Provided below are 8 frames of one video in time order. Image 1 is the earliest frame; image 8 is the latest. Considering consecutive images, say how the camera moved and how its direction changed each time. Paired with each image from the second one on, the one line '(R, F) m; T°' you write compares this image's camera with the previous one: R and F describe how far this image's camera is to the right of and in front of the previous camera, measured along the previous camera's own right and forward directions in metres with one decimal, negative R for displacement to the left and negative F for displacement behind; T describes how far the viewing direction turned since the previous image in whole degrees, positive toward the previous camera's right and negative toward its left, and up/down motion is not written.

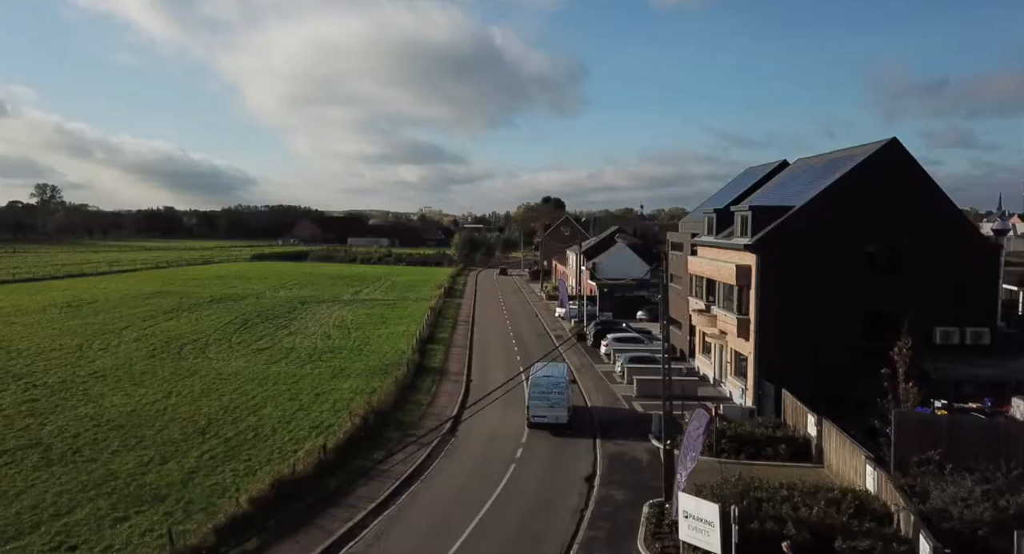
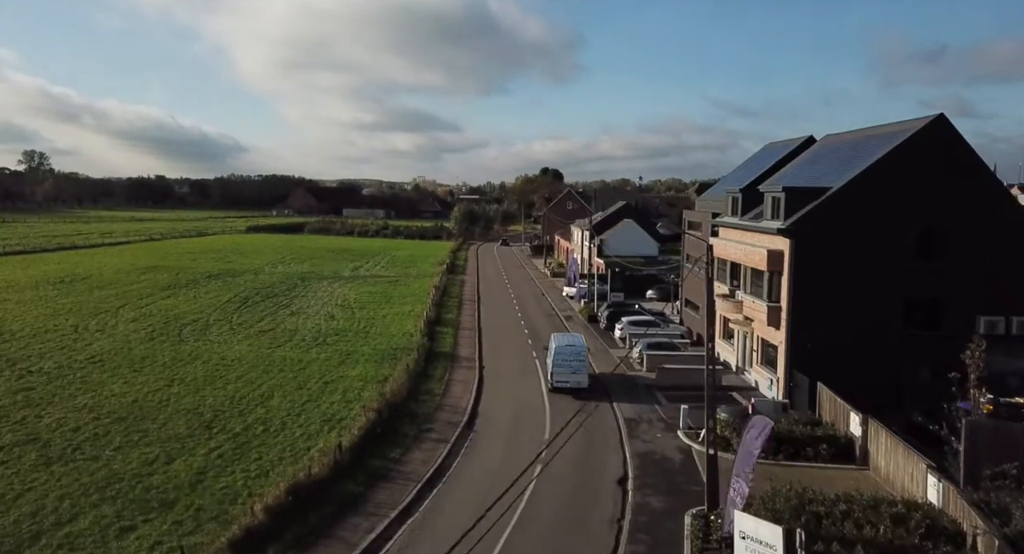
(-0.8, +1.4) m; 0°
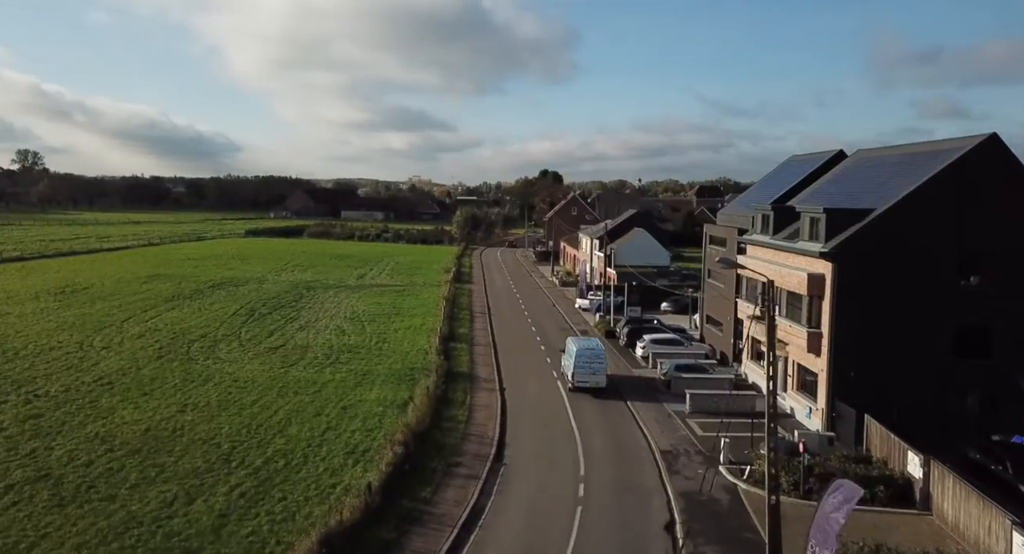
(-1.1, +1.0) m; 0°
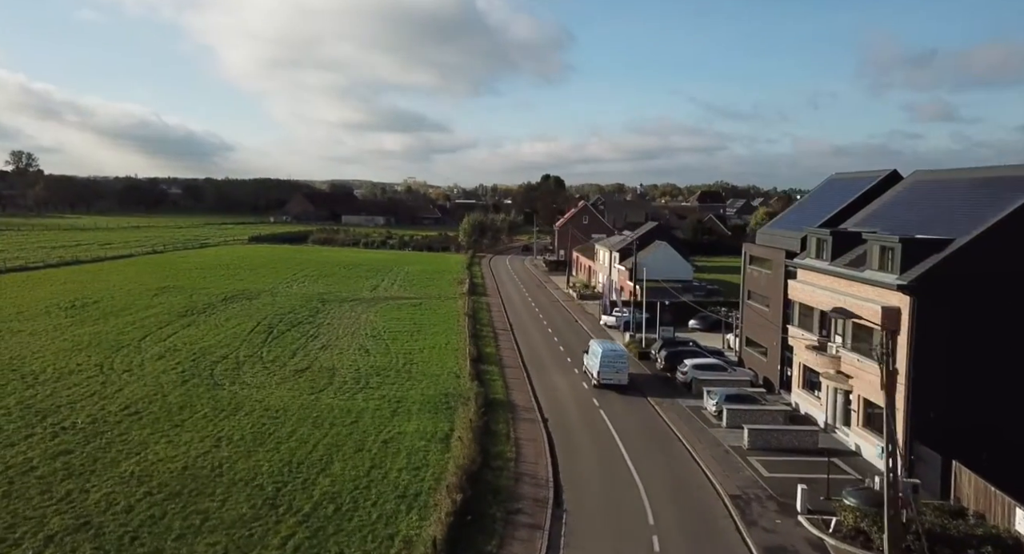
(-1.9, +1.2) m; 0°
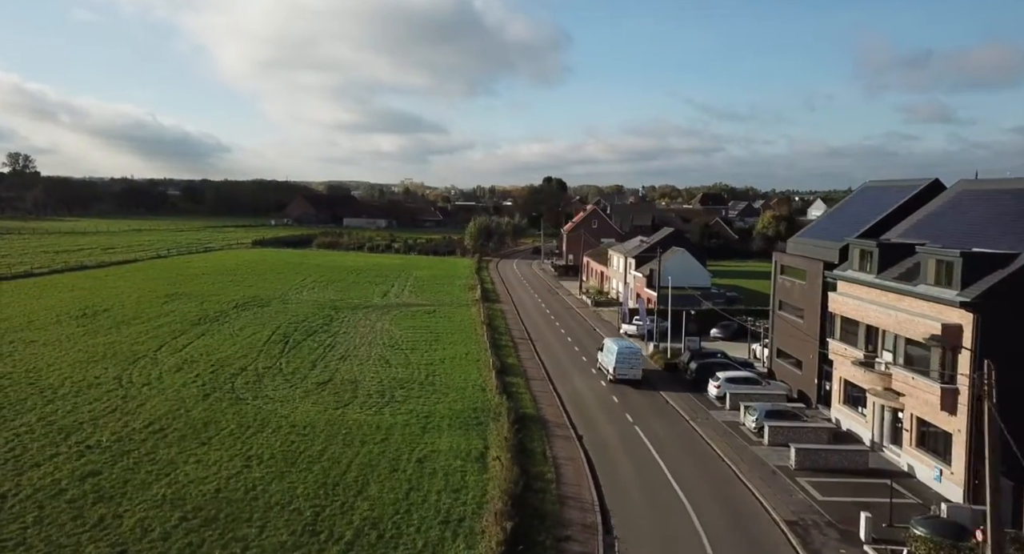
(-1.4, +0.8) m; 0°
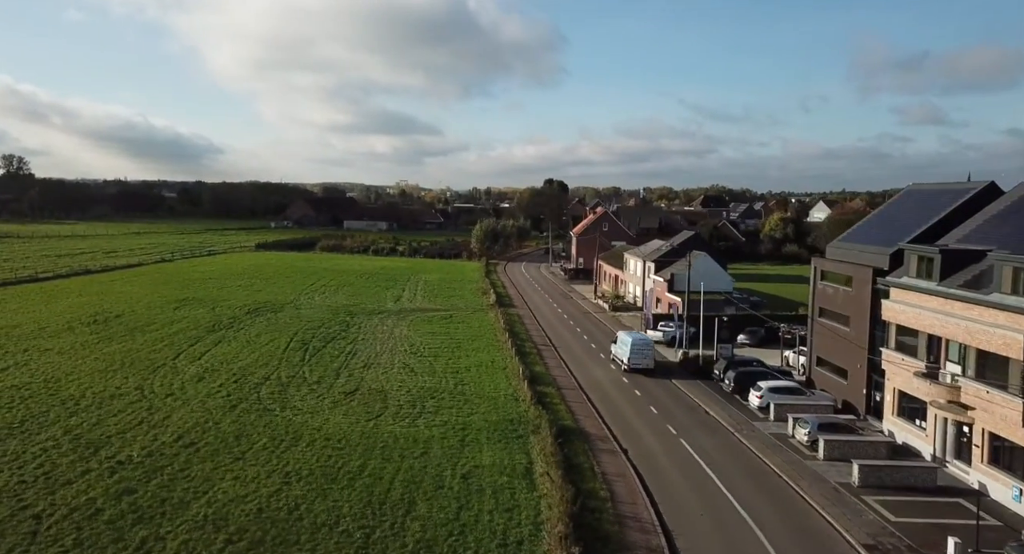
(-1.7, +1.1) m; 0°
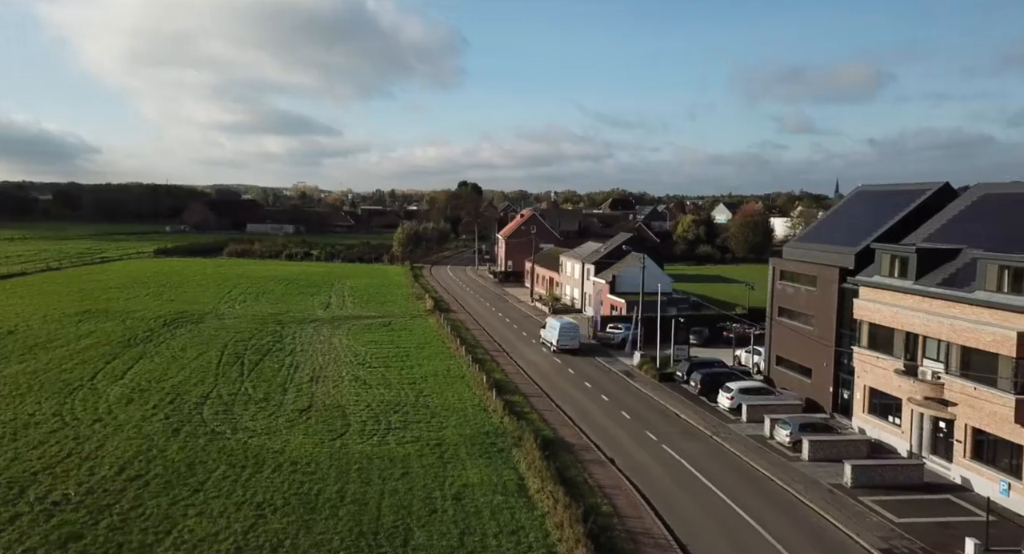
(-2.6, +1.5) m; +7°
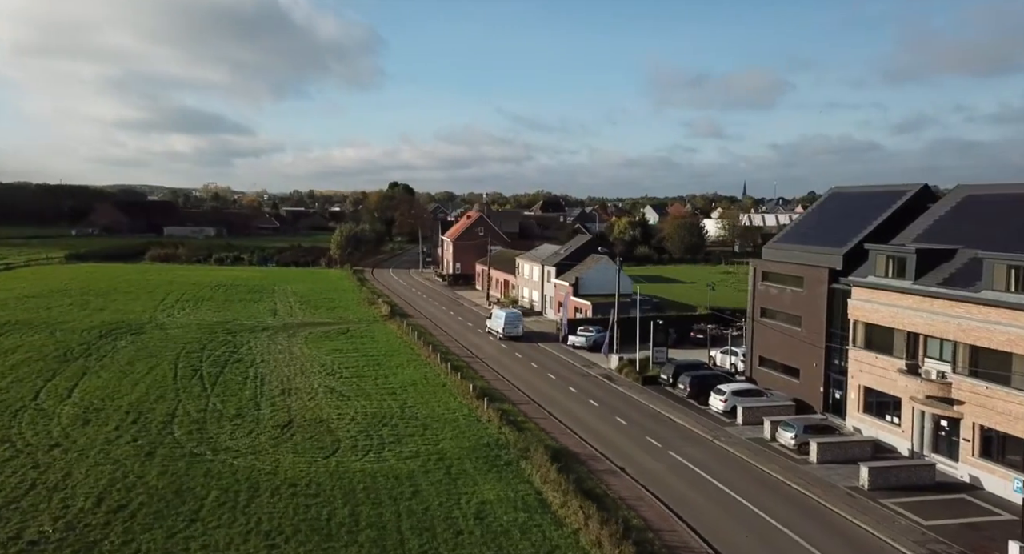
(-3.0, +1.2) m; +5°
